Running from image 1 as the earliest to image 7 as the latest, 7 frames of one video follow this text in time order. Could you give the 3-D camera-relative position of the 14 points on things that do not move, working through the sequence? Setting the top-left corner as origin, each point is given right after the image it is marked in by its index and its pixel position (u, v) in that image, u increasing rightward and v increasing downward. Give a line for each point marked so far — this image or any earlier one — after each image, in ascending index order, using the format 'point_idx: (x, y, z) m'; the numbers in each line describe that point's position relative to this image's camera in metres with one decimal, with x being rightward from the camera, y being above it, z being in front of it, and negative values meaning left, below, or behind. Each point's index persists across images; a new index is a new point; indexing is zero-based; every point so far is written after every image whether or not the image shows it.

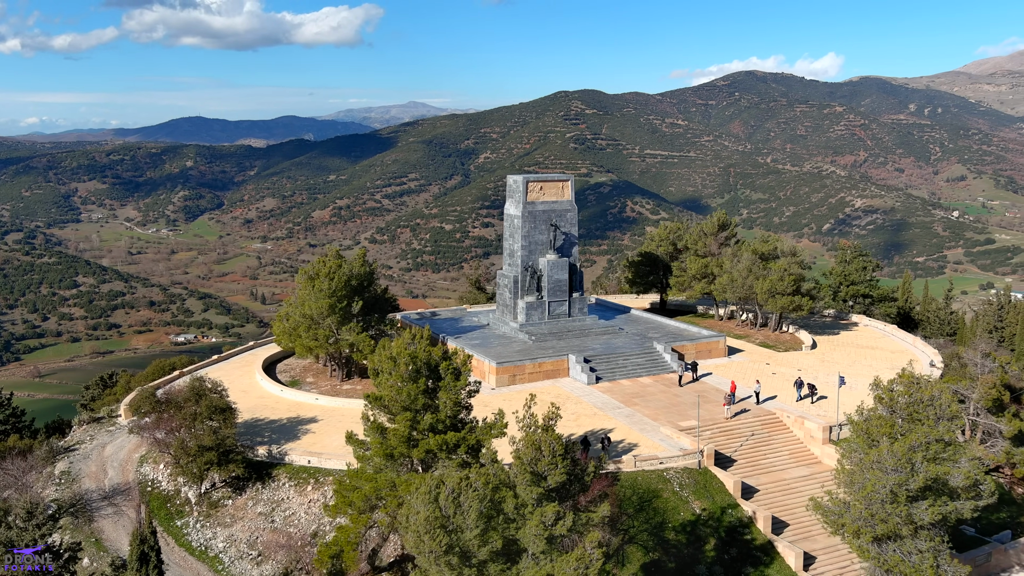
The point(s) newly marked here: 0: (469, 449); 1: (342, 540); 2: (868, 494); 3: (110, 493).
0: (-0.7, -2.7, +10.7) m
1: (-2.8, -4.2, +10.7) m
2: (+5.7, -3.3, +10.2) m
3: (-8.8, -4.5, +14.1) m
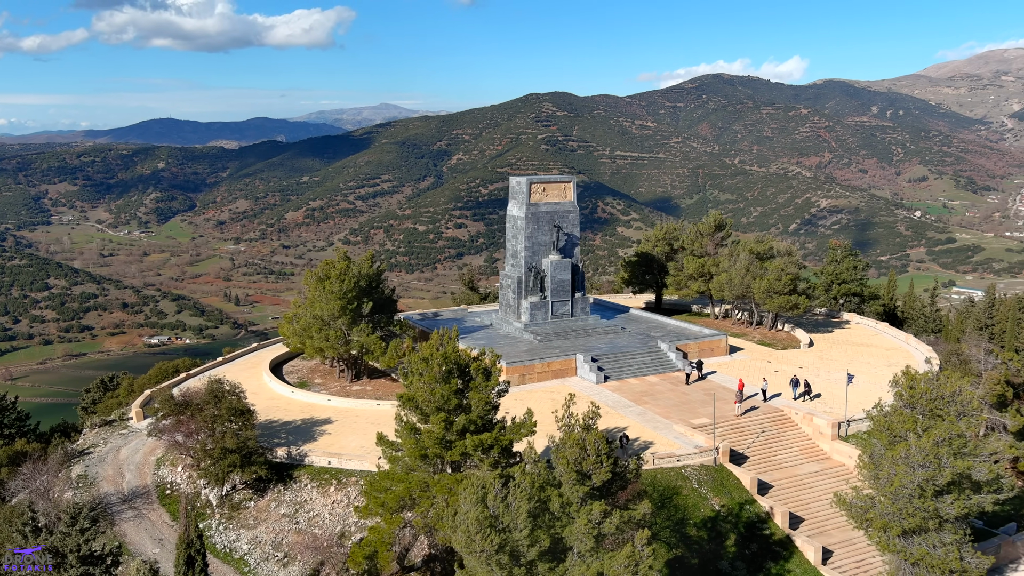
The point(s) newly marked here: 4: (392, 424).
0: (-0.2, -2.7, +10.8) m
1: (-2.2, -4.2, +10.7) m
2: (+6.3, -3.3, +10.5) m
3: (-8.3, -4.5, +14.1) m
4: (-3.1, -3.5, +16.6) m
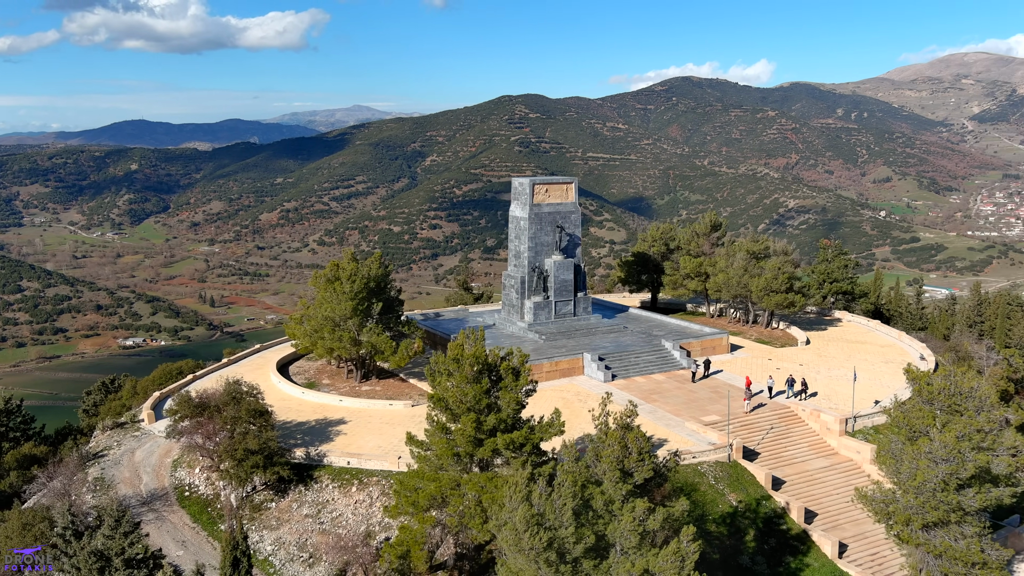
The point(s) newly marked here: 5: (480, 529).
0: (+0.3, -2.7, +10.9) m
1: (-1.7, -4.2, +10.8) m
2: (+6.8, -3.2, +10.7) m
3: (-7.9, -4.6, +14.0) m
4: (-2.7, -3.5, +16.7) m
5: (-0.5, -3.9, +10.4) m
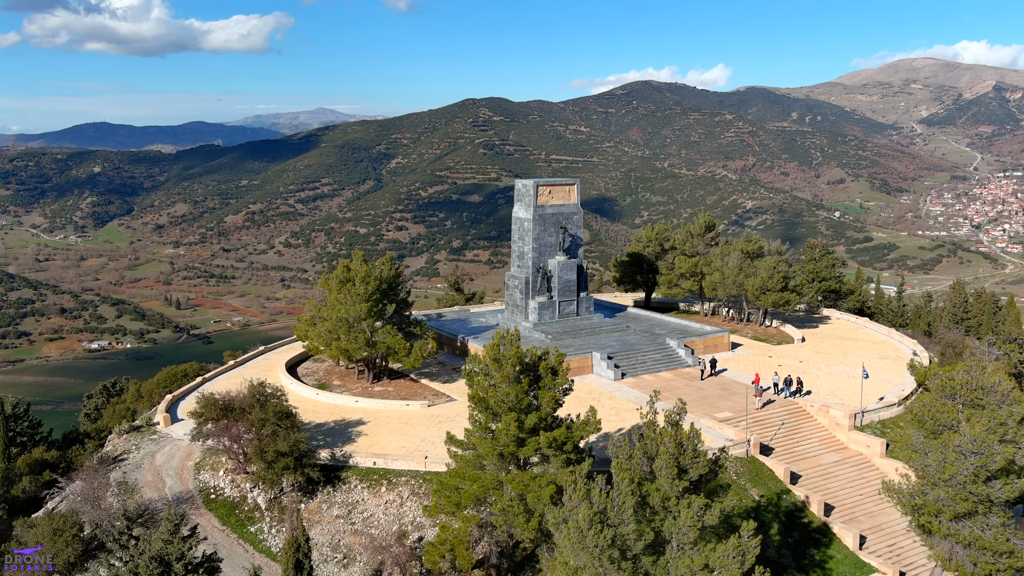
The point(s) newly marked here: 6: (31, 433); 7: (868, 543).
0: (+1.0, -2.7, +11.0) m
1: (-1.0, -4.2, +10.9) m
2: (+7.5, -3.2, +11.1) m
3: (-7.3, -4.6, +13.9) m
4: (-2.2, -3.5, +16.7) m
5: (+0.2, -3.9, +10.5) m
6: (-14.4, -4.3, +19.4) m
7: (+7.7, -5.5, +14.0) m
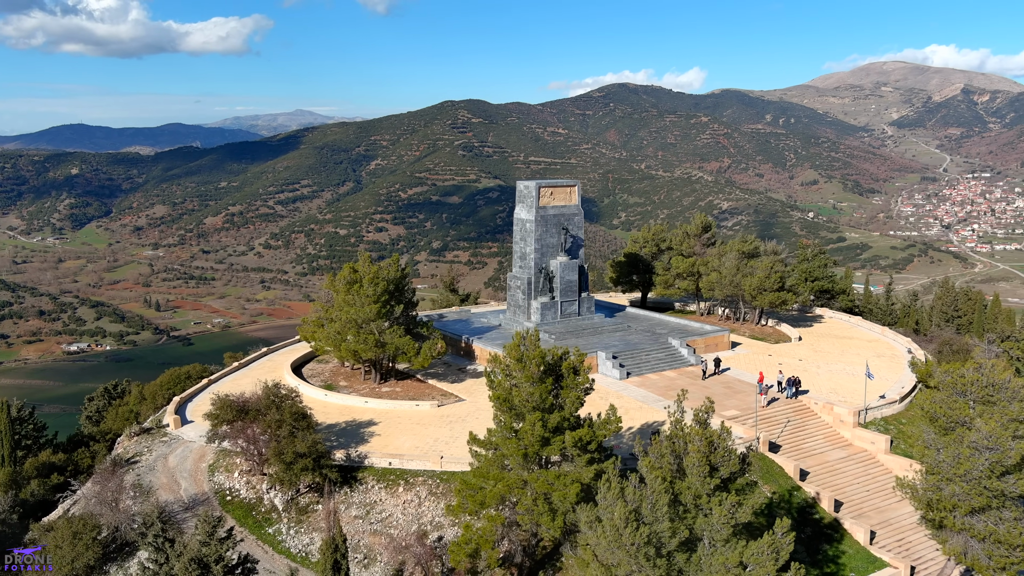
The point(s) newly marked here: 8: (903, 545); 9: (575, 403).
0: (+1.4, -2.7, +11.2) m
1: (-0.6, -4.2, +11.0) m
2: (+7.9, -3.2, +11.3) m
3: (-6.9, -4.6, +13.9) m
4: (-1.9, -3.6, +16.8) m
5: (+0.6, -3.9, +10.6) m
6: (-14.2, -4.4, +19.2) m
7: (+8.1, -5.5, +14.3) m
8: (+8.6, -5.7, +14.3) m
9: (+1.1, -2.0, +11.4) m
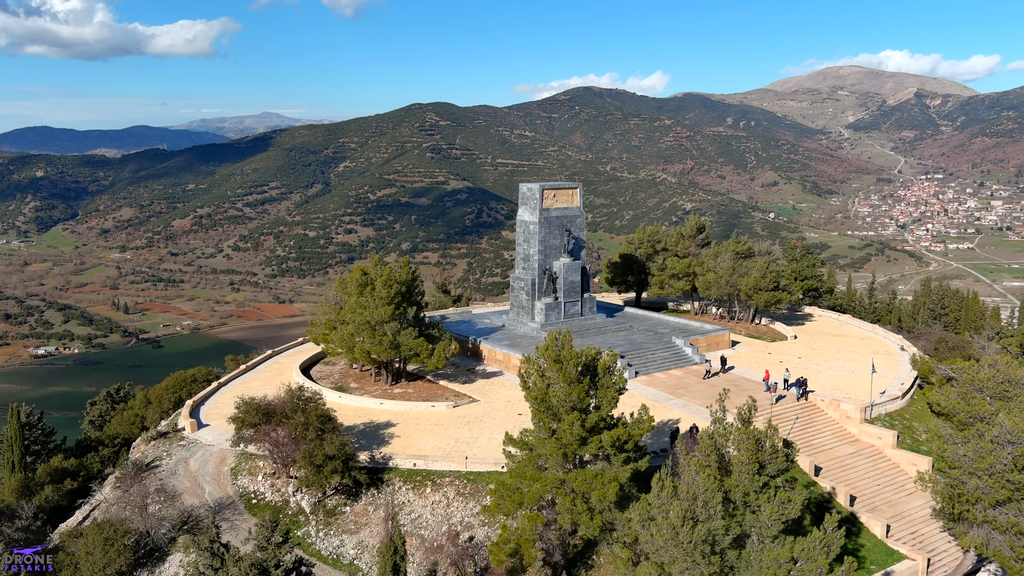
0: (+2.1, -2.8, +11.3) m
1: (+0.1, -4.3, +11.1) m
2: (+8.5, -3.2, +11.7) m
3: (-6.3, -4.7, +13.8) m
4: (-1.4, -3.6, +16.9) m
5: (+1.3, -3.9, +10.8) m
6: (-13.7, -4.5, +18.9) m
7: (+8.6, -5.5, +14.6) m
8: (+9.2, -5.7, +14.7) m
9: (+1.7, -2.0, +11.5) m
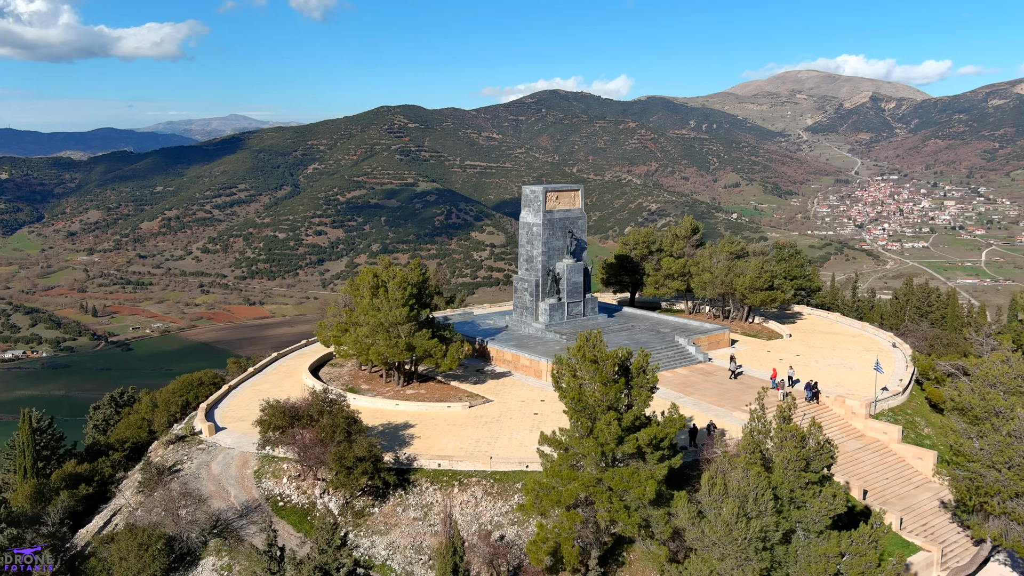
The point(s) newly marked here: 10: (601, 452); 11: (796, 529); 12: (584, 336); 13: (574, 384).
0: (+2.7, -2.8, +11.6) m
1: (+0.7, -4.3, +11.3) m
2: (+9.2, -3.2, +12.1) m
3: (-5.7, -4.8, +13.8) m
4: (-0.9, -3.6, +17.0) m
5: (+2.0, -4.0, +11.0) m
6: (-13.3, -4.6, +18.7) m
7: (+9.2, -5.5, +15.1) m
8: (+9.8, -5.6, +15.1) m
9: (+2.4, -2.1, +11.8) m
10: (+1.5, -2.9, +11.4) m
11: (+4.0, -3.3, +9.2) m
12: (+1.4, -0.9, +12.4) m
13: (+1.1, -1.8, +11.9) m
